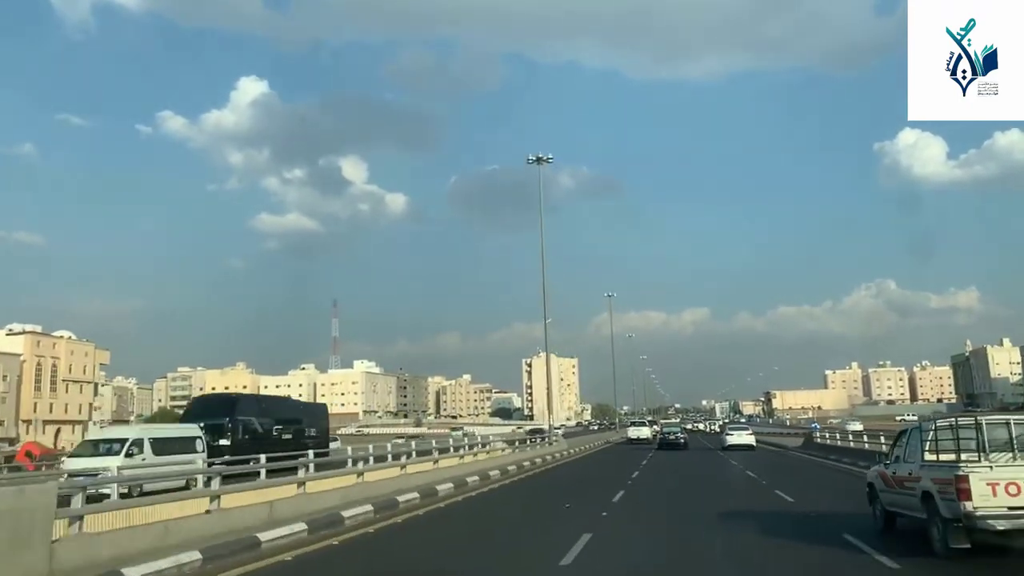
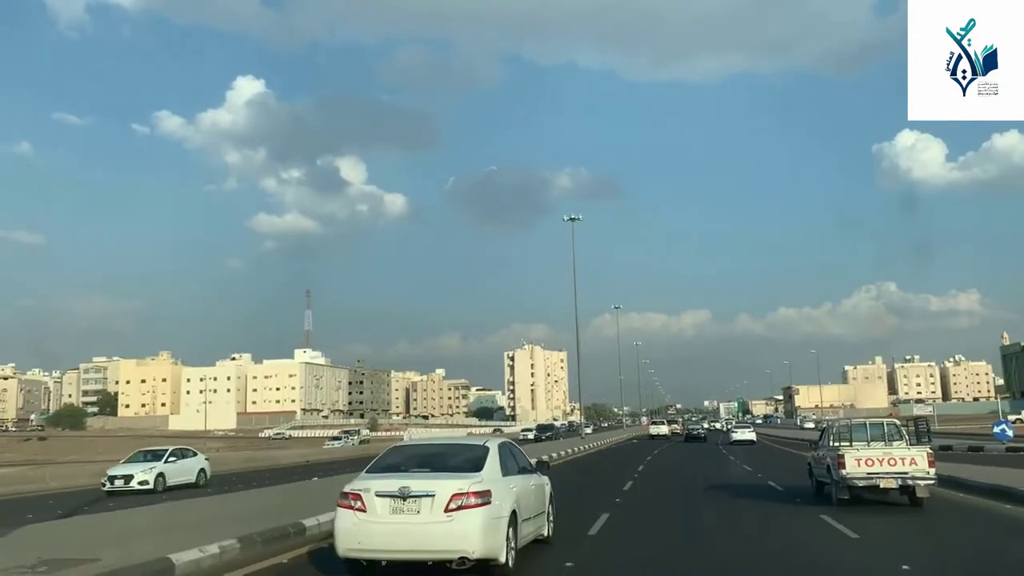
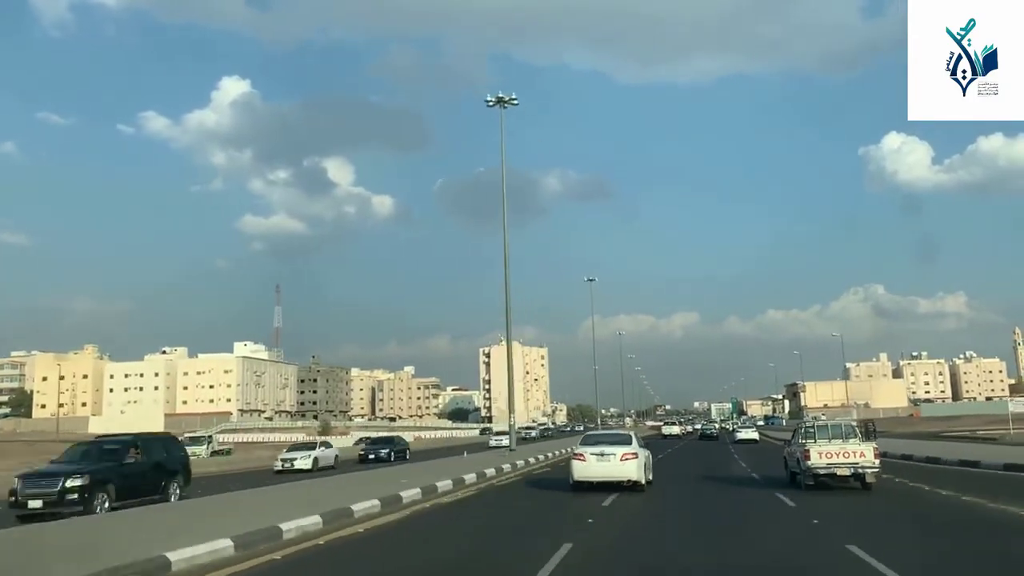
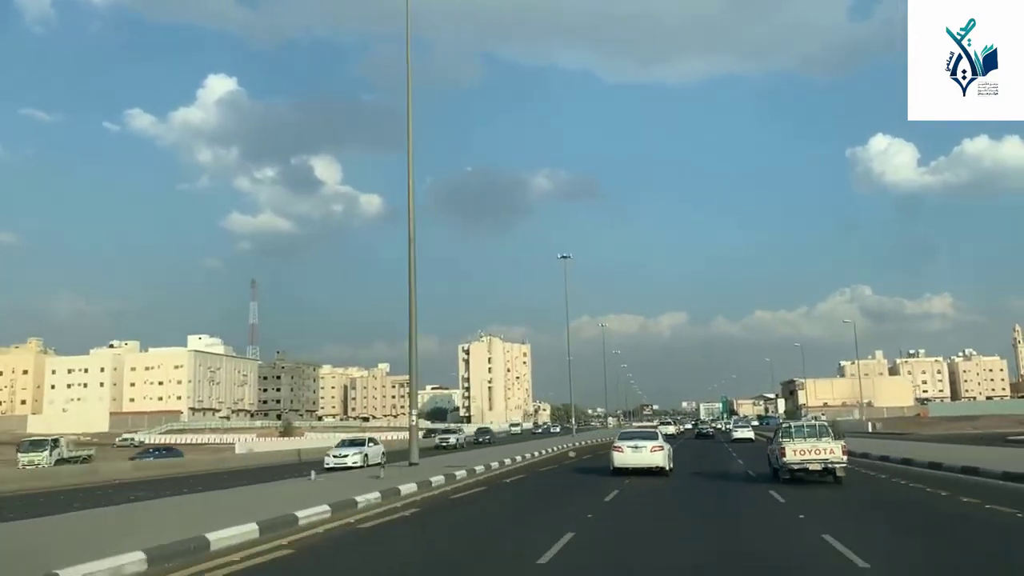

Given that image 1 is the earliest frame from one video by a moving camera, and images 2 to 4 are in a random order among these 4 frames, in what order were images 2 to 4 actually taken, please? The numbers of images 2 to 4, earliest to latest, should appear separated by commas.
2, 3, 4
